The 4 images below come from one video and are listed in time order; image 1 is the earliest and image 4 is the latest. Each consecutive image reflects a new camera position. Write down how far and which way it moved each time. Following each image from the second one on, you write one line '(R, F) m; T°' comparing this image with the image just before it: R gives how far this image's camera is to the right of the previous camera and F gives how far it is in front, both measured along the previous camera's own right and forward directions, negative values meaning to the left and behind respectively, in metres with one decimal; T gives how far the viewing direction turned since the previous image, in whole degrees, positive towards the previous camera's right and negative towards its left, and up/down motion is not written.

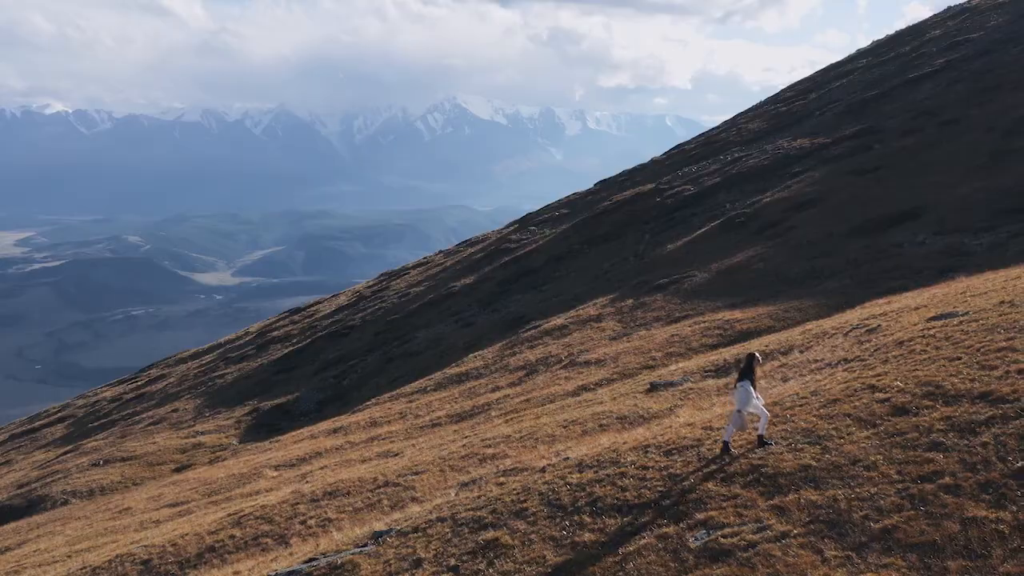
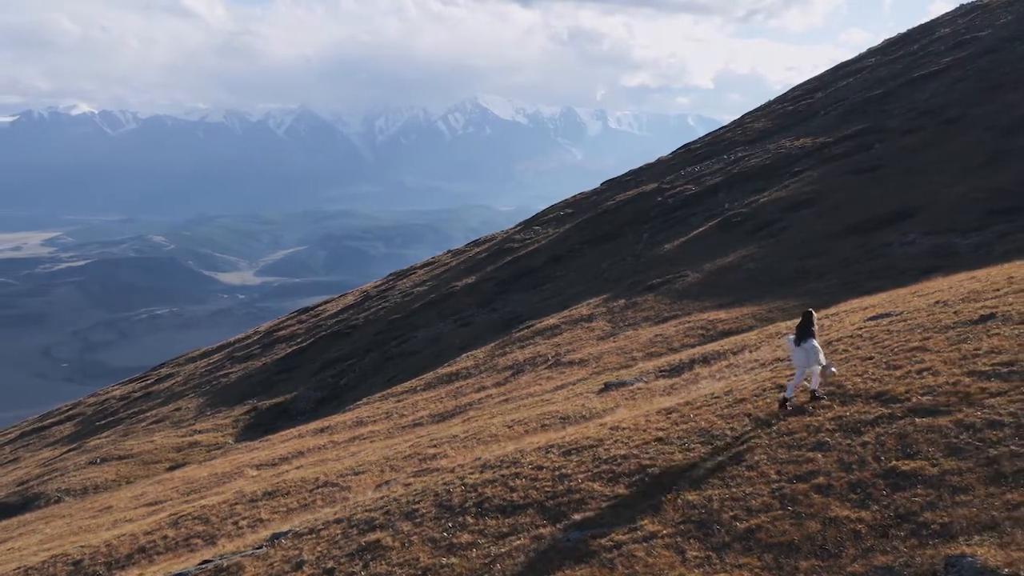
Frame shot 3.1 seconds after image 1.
(+2.3, +0.1) m; +1°
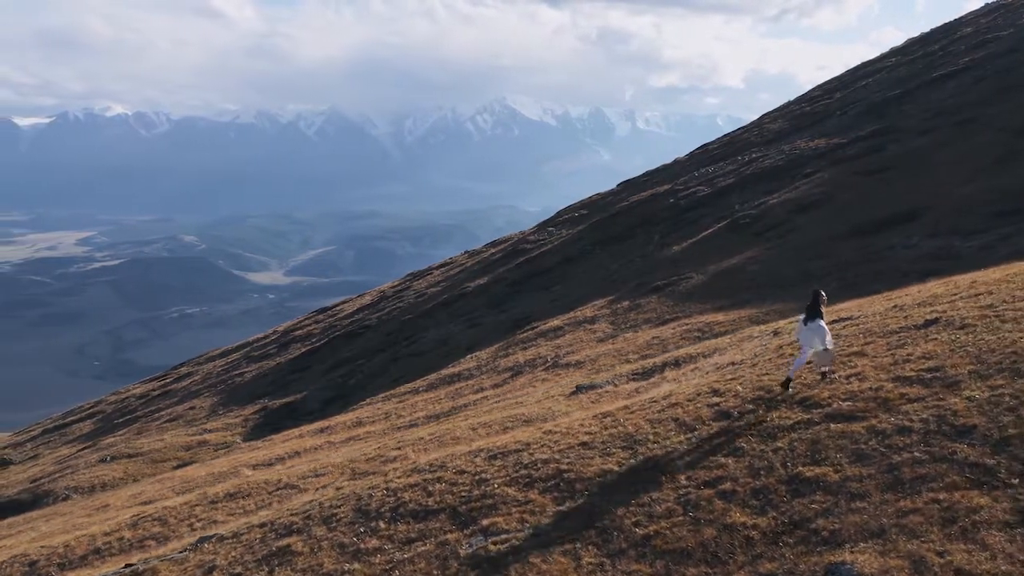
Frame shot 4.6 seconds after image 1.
(+1.9, 0.0) m; 0°
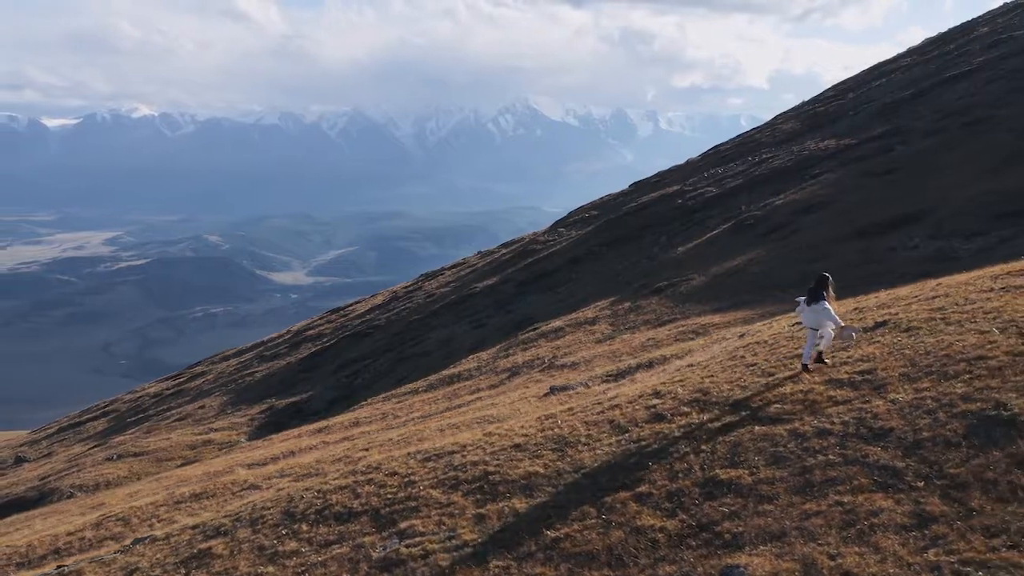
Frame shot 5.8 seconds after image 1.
(+1.6, 0.0) m; 0°
